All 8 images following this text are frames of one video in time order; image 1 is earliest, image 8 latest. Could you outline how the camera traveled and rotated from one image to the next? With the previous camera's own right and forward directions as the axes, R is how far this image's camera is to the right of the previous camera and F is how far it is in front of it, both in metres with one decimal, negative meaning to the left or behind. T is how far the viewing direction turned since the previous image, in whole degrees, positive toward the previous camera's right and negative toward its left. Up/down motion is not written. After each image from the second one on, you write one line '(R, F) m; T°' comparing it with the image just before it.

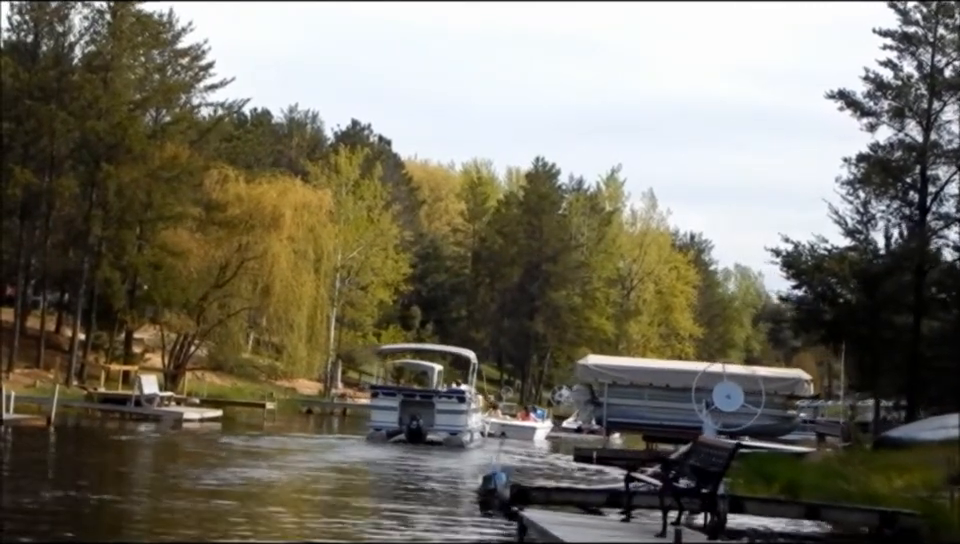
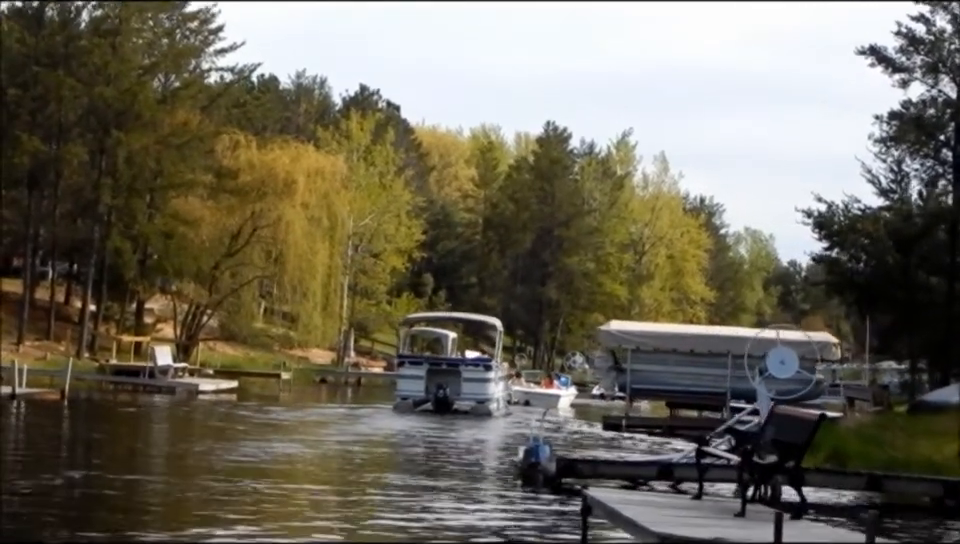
(-0.2, +0.6) m; 0°
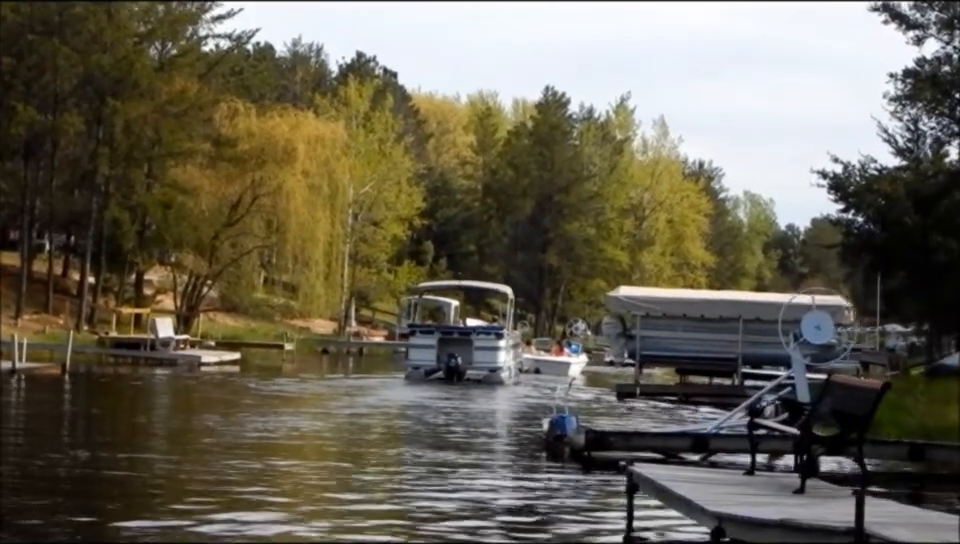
(-0.1, +0.5) m; 0°
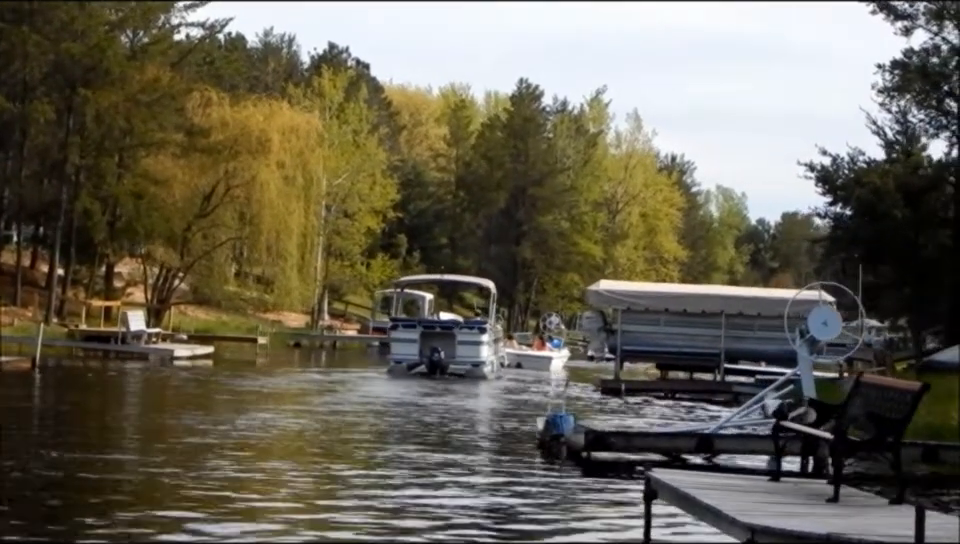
(-0.1, +0.5) m; +1°
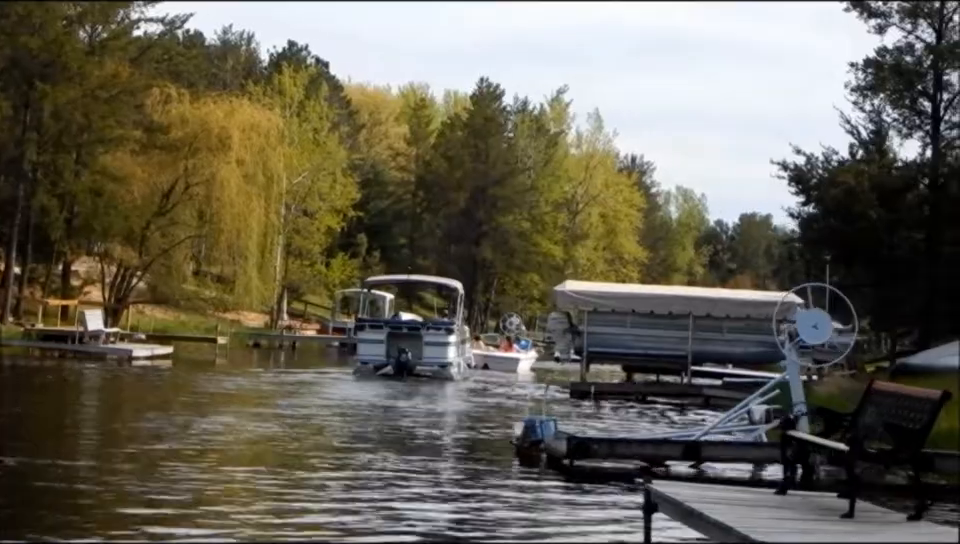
(-0.1, +0.4) m; +1°
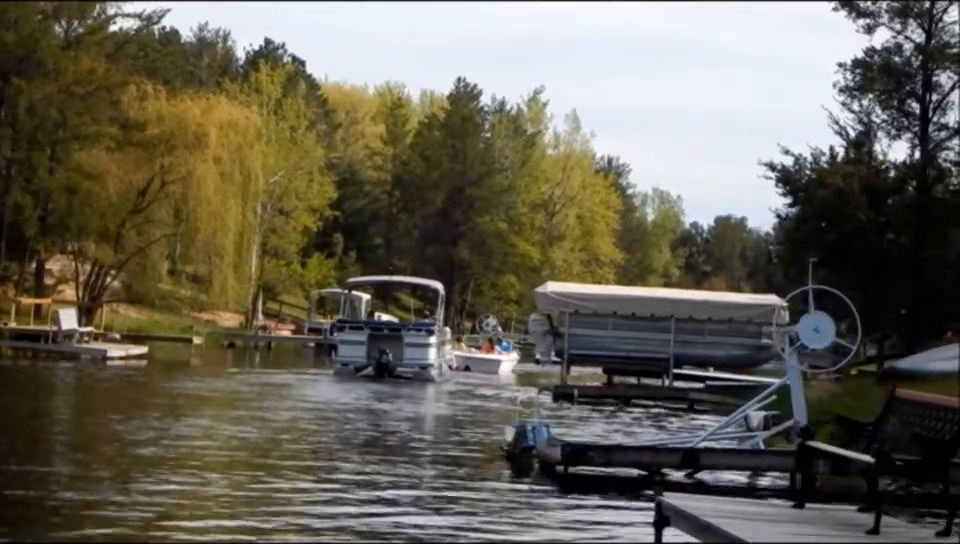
(-0.1, +0.3) m; +1°
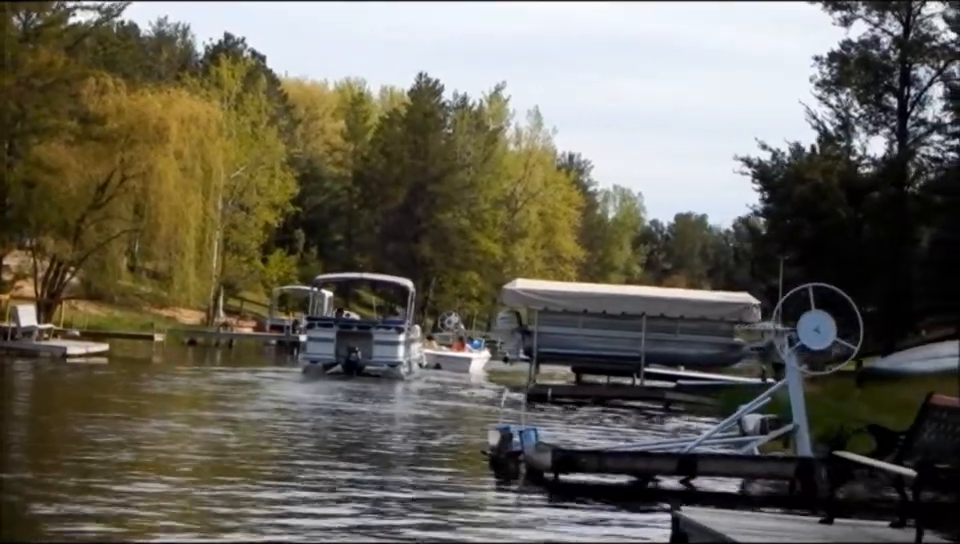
(-0.1, +0.5) m; +1°
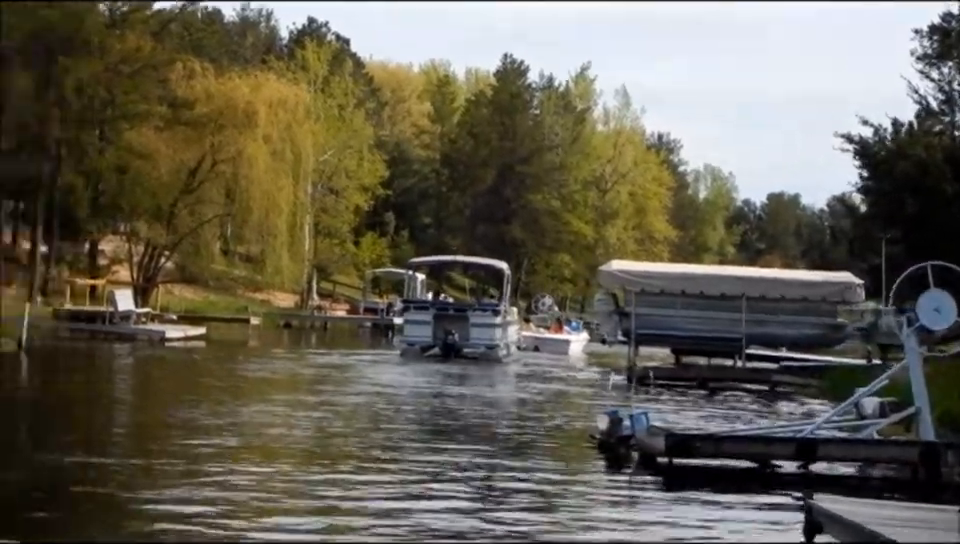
(0.0, +0.2) m; -2°
